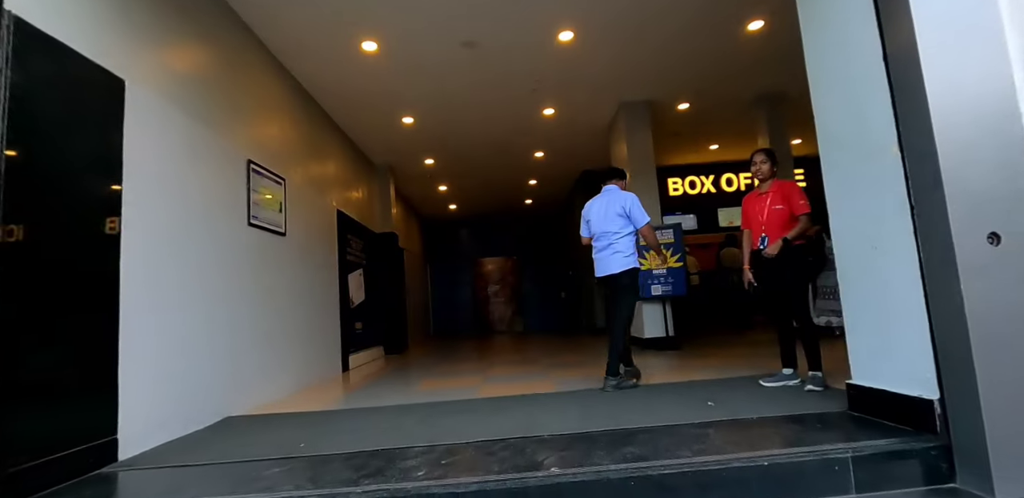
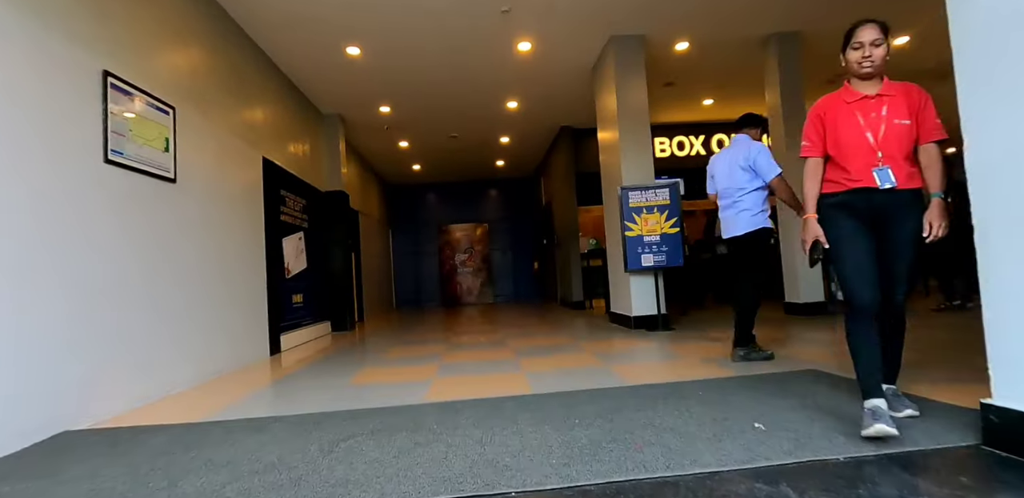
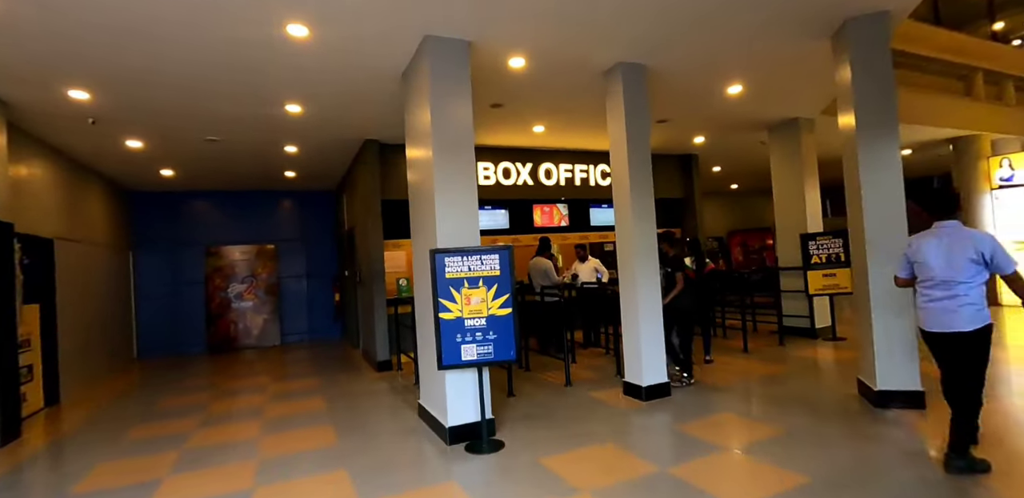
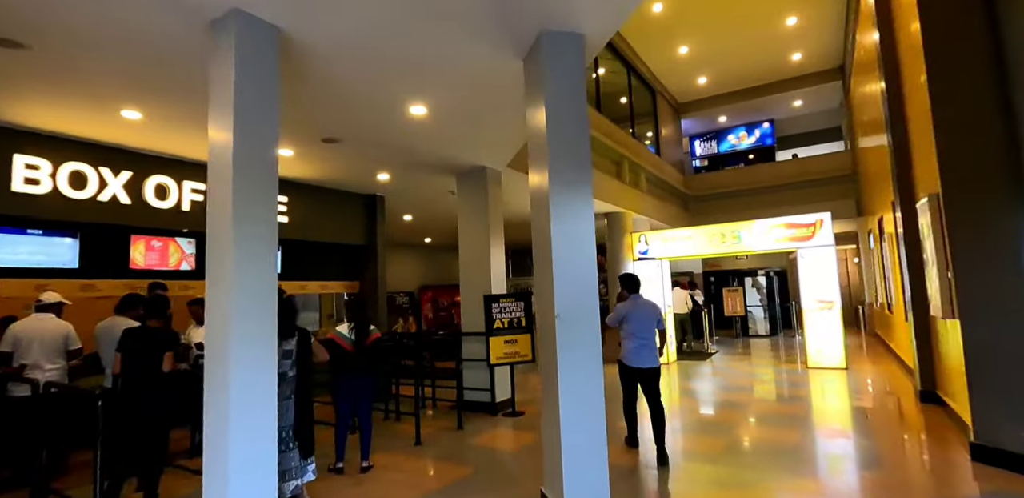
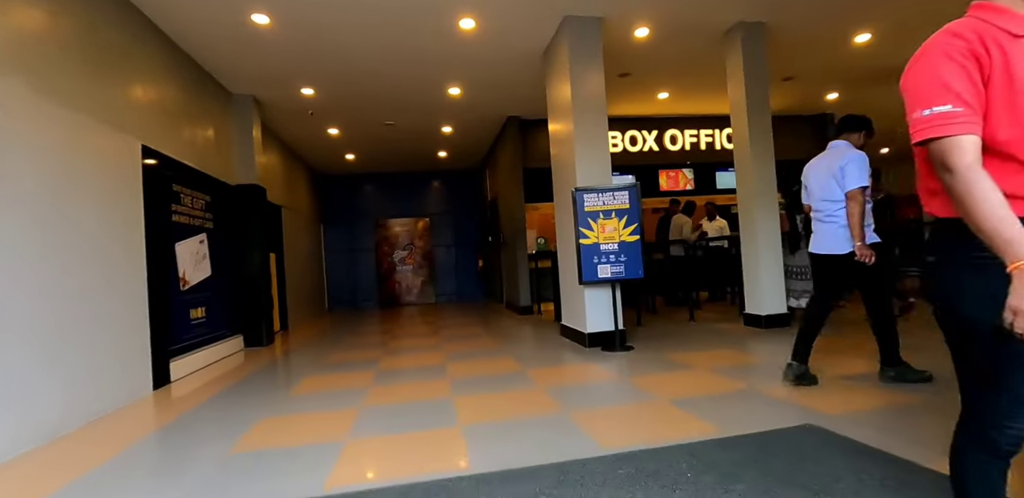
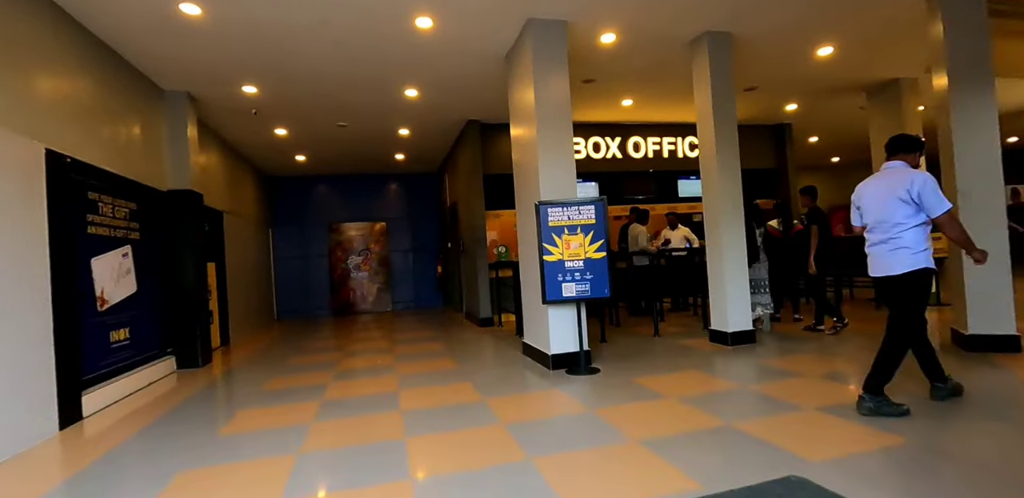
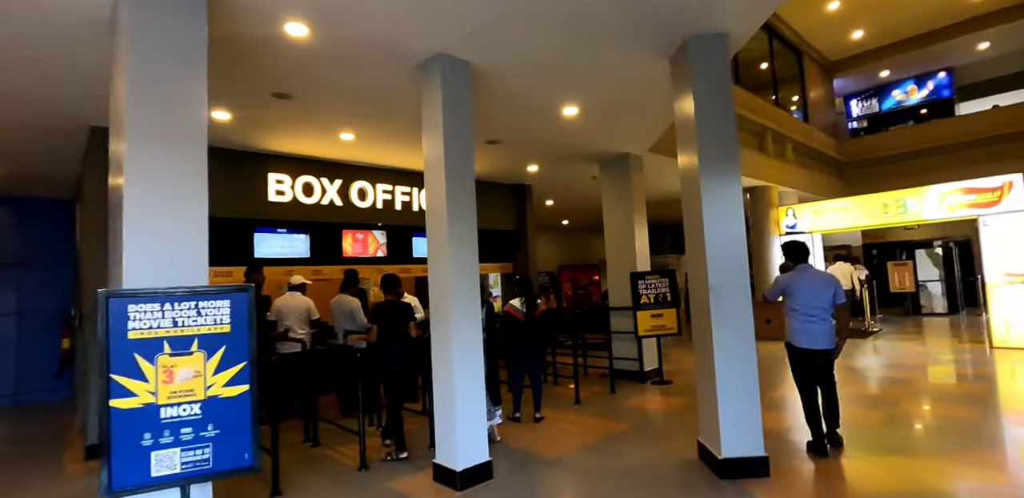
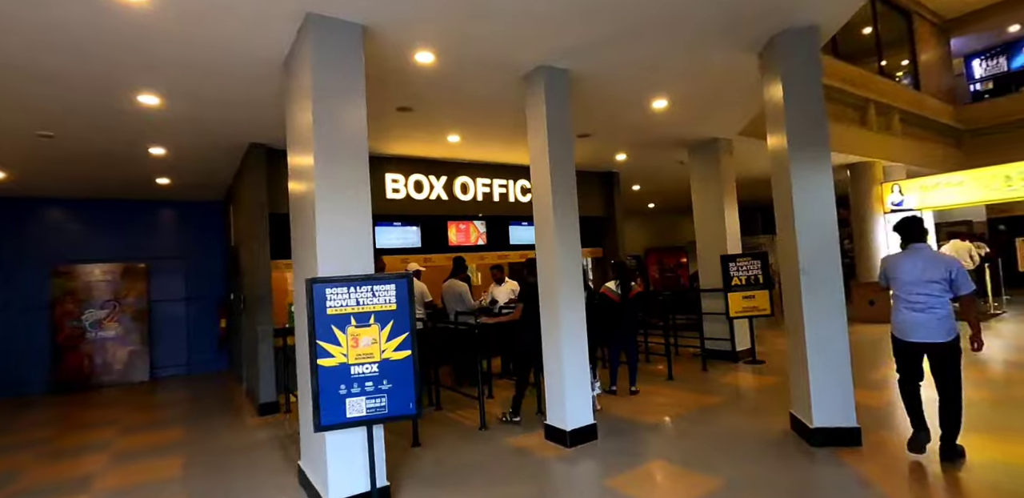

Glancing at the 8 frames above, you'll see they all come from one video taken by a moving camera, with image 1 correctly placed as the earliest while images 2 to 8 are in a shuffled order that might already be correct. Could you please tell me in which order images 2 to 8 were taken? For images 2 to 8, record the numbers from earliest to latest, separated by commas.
2, 5, 6, 3, 8, 7, 4
